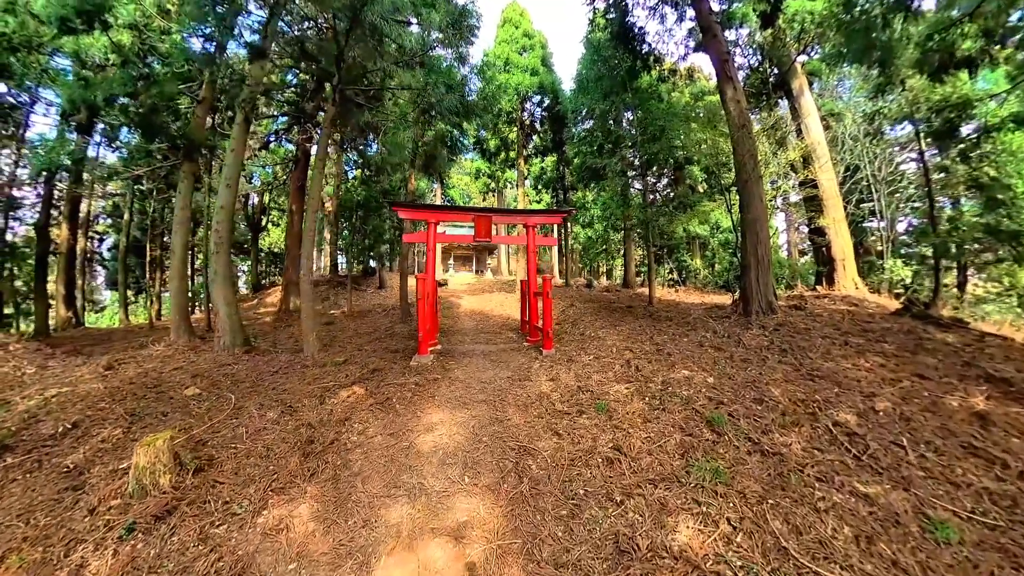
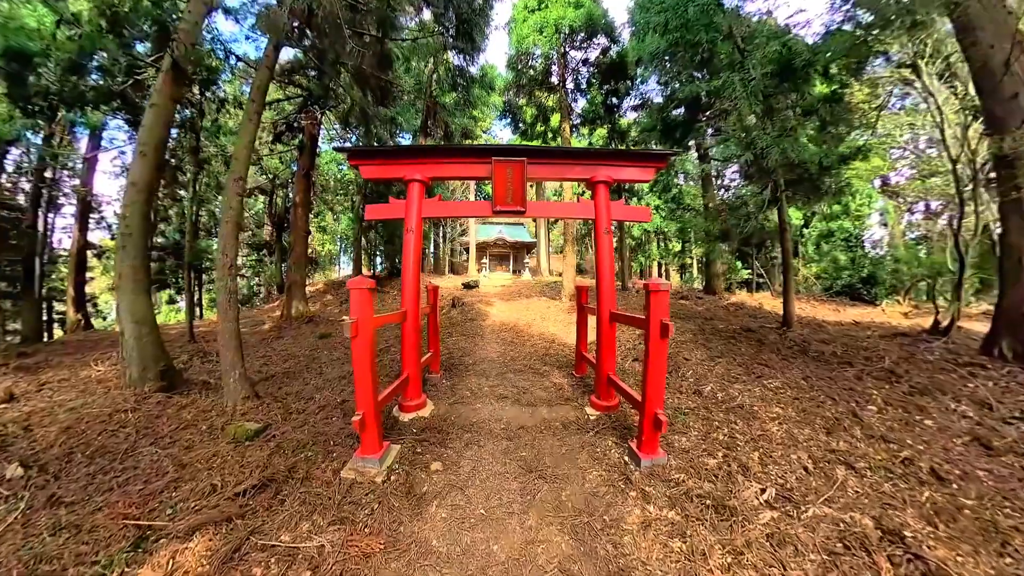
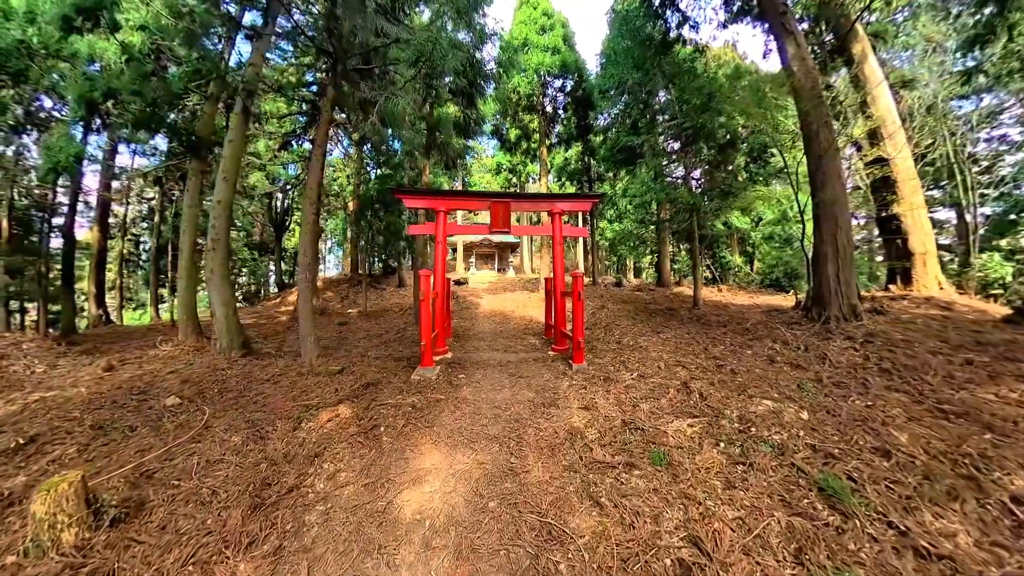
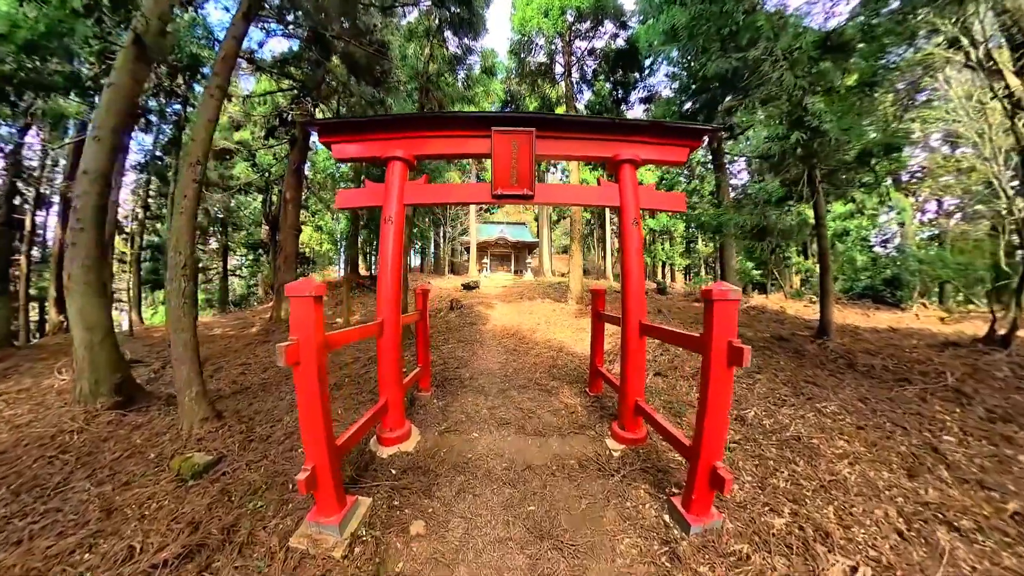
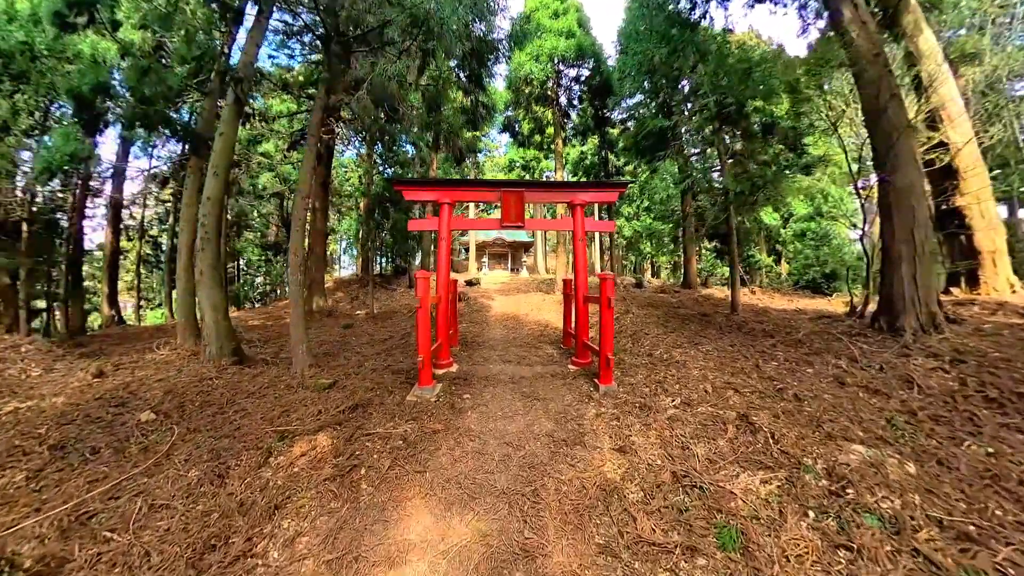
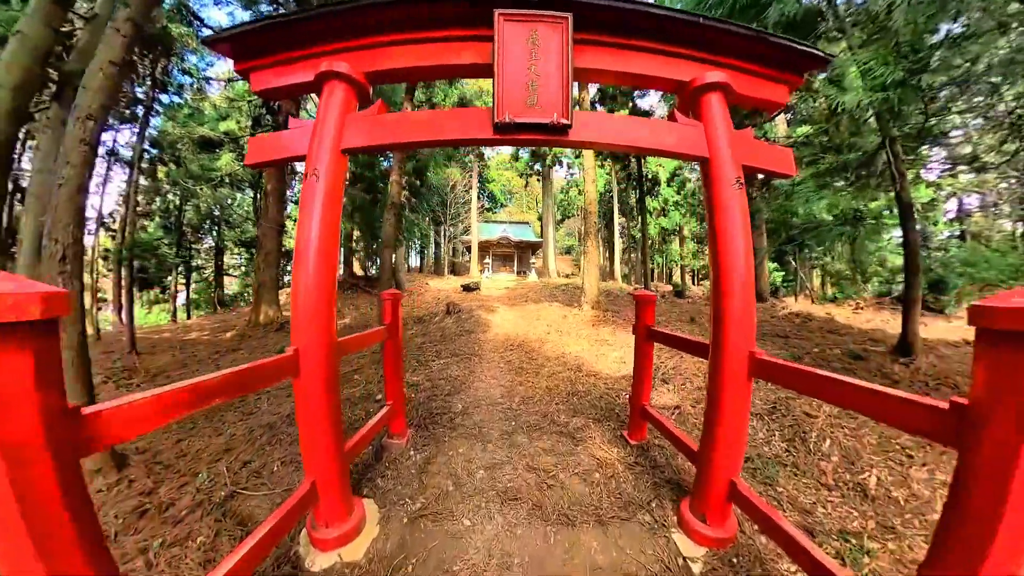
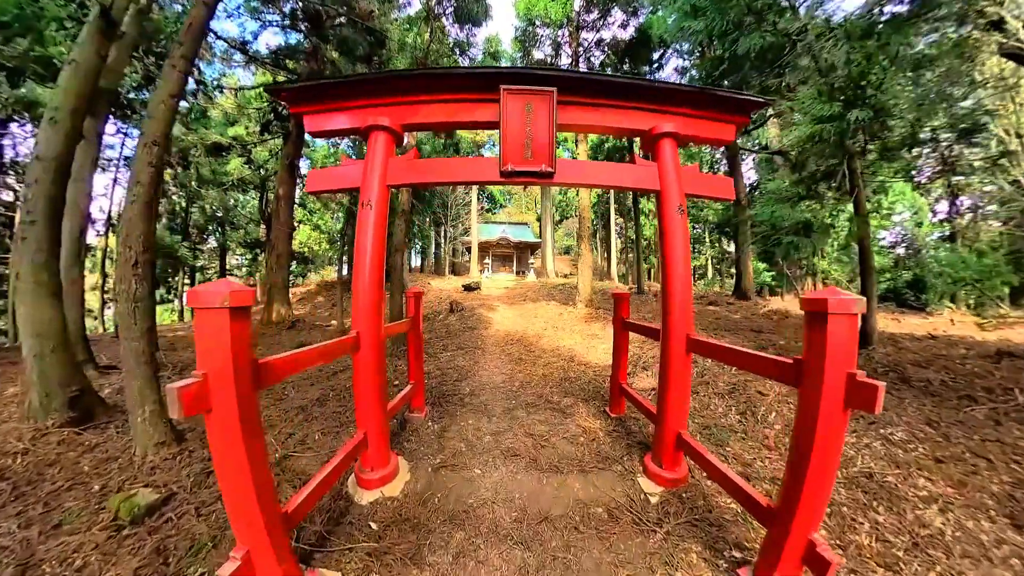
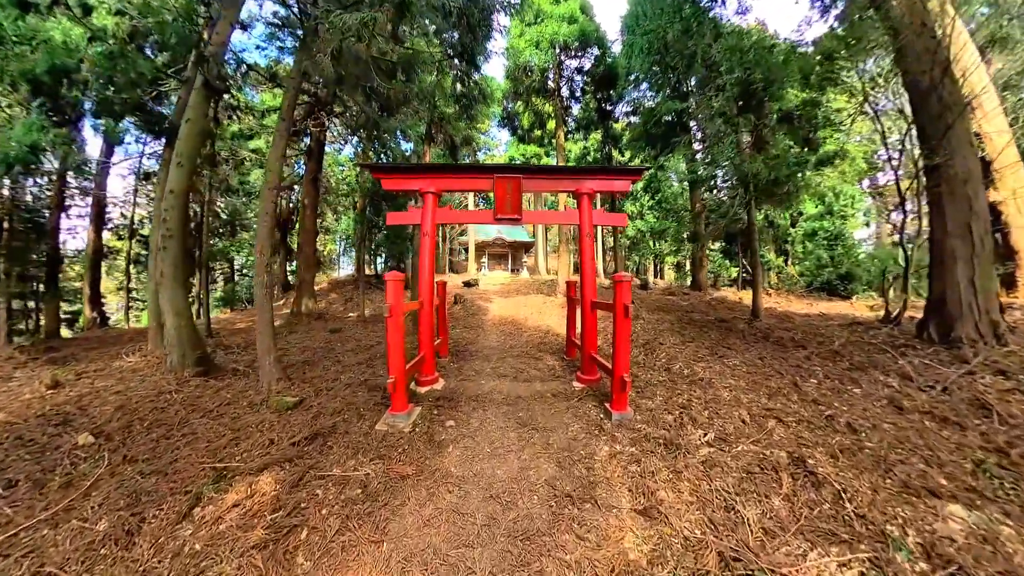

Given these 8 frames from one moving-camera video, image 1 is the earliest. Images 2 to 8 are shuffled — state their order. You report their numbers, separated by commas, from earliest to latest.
3, 5, 8, 2, 4, 7, 6
